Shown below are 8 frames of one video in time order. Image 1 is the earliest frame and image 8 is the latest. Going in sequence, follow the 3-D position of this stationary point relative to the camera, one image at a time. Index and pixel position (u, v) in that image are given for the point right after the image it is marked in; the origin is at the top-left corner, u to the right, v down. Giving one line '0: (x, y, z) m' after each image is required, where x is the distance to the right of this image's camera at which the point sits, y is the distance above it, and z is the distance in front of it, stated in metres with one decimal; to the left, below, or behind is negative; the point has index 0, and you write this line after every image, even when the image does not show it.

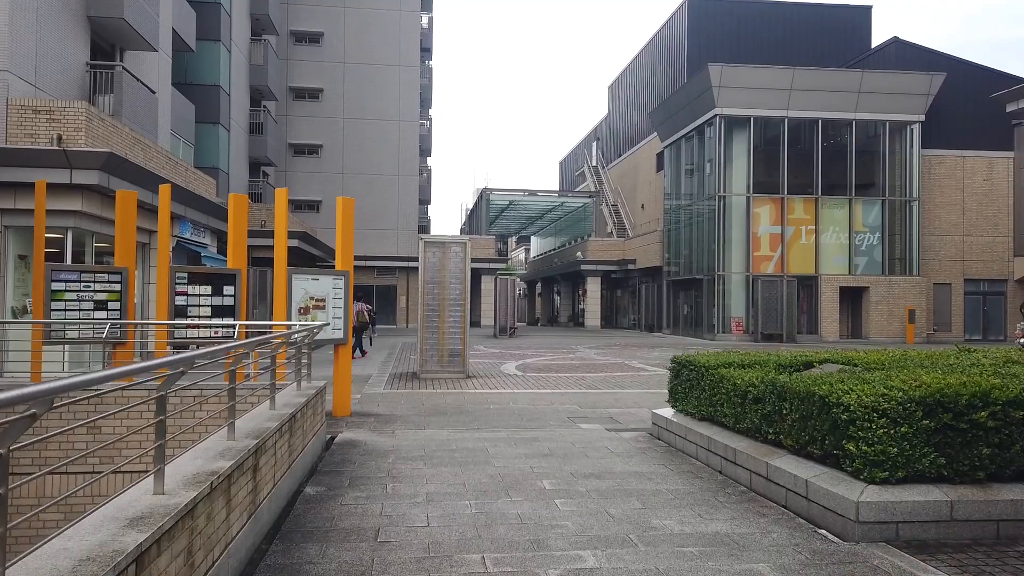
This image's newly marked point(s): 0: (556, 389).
0: (+0.7, -1.6, +11.7) m
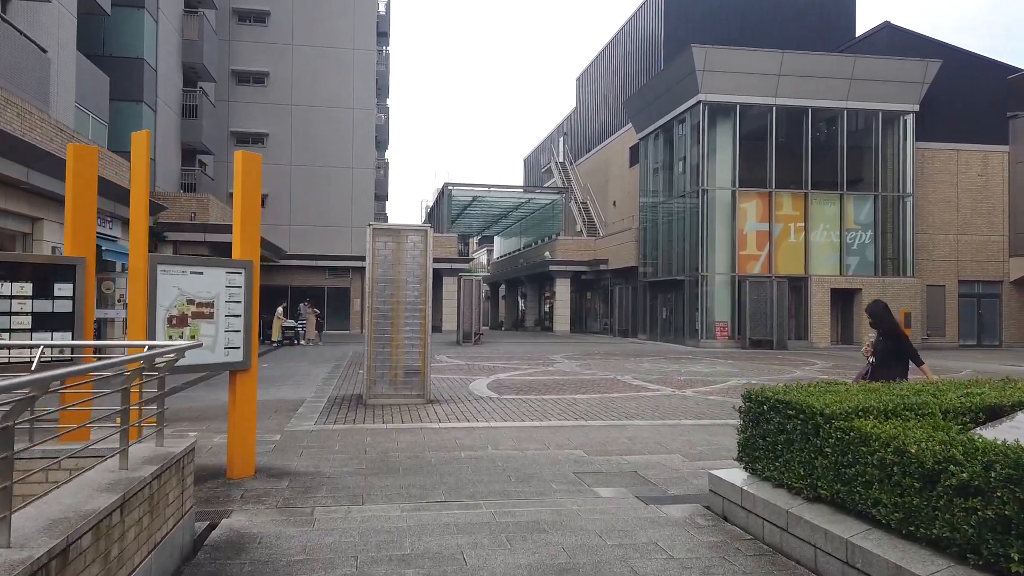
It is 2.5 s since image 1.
0: (+0.4, -1.6, +9.0) m
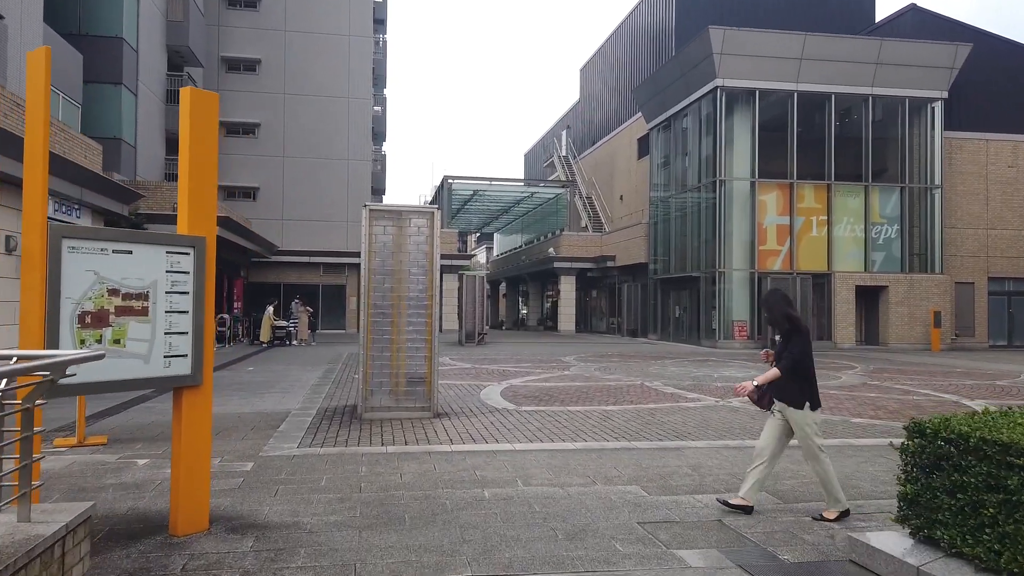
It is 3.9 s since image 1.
0: (+0.7, -1.5, +7.4) m
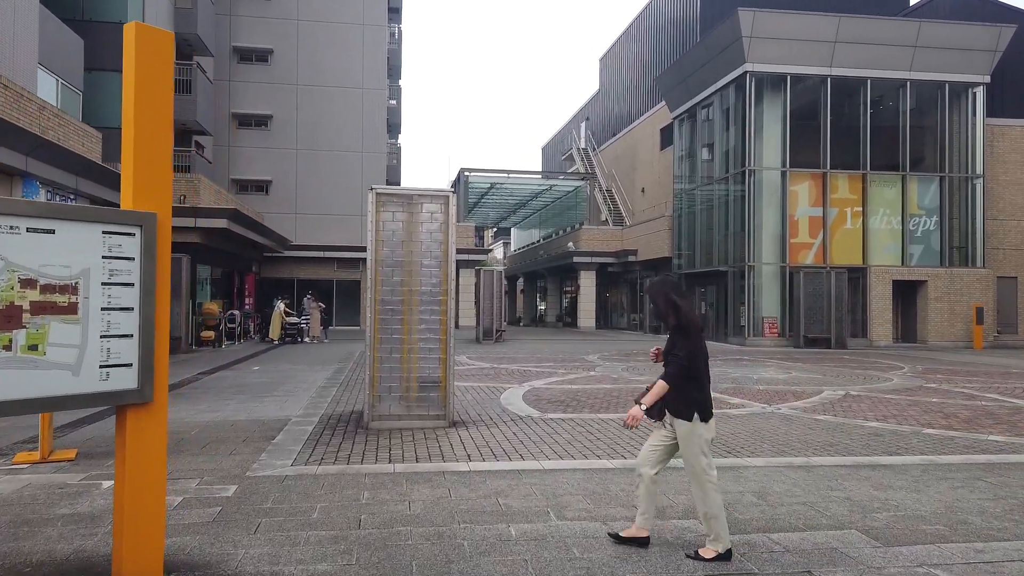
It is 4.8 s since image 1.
0: (+0.9, -1.4, +6.4) m
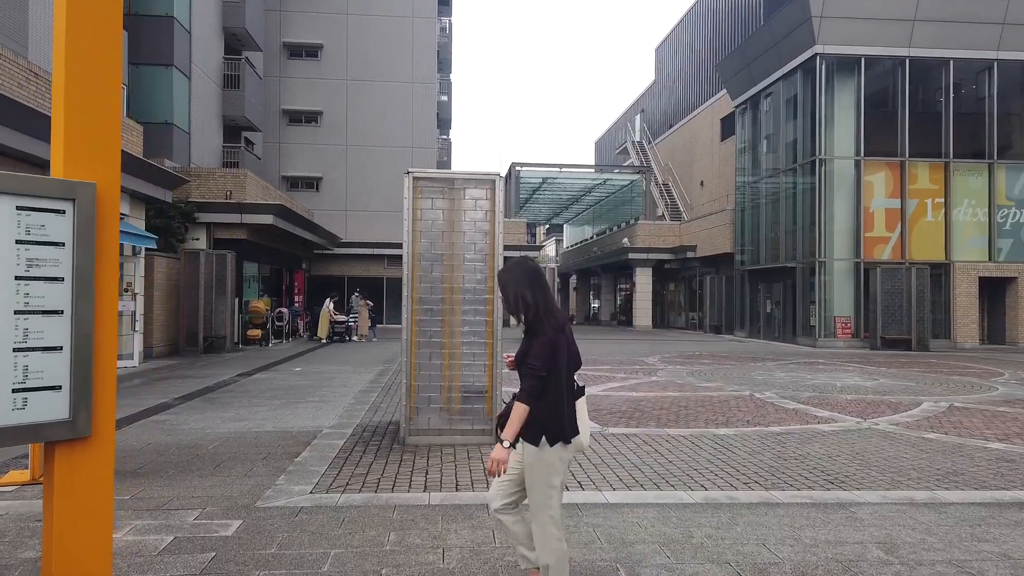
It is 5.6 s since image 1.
0: (+1.3, -1.4, +5.3) m
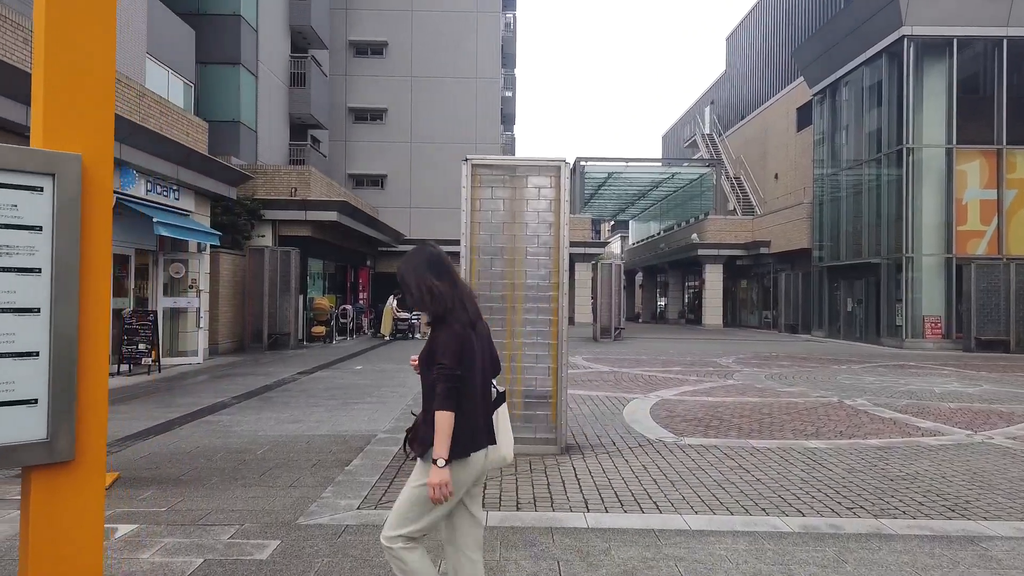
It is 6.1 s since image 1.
0: (+1.7, -1.4, +4.6) m
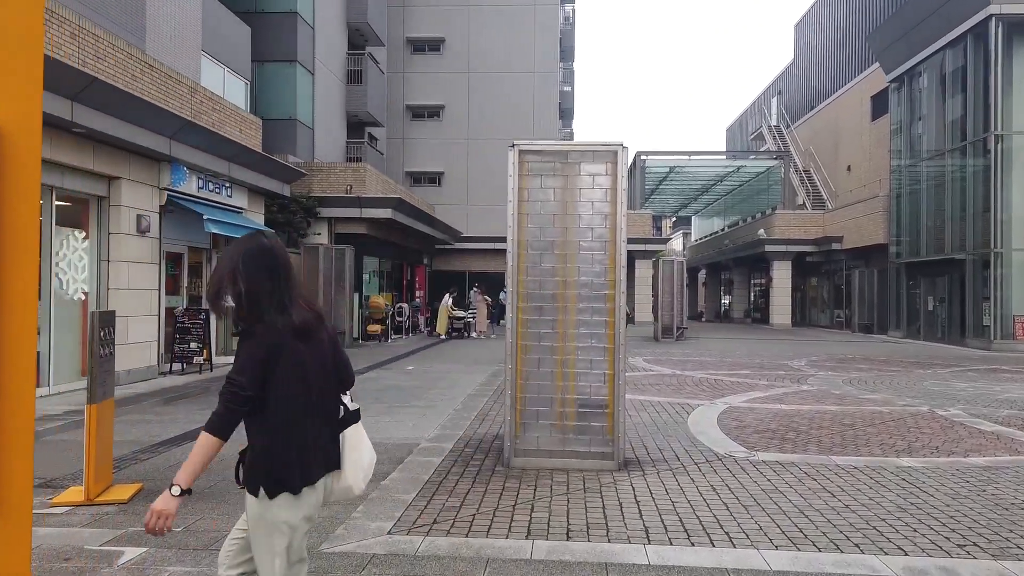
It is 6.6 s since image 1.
0: (+2.0, -1.4, +3.9) m
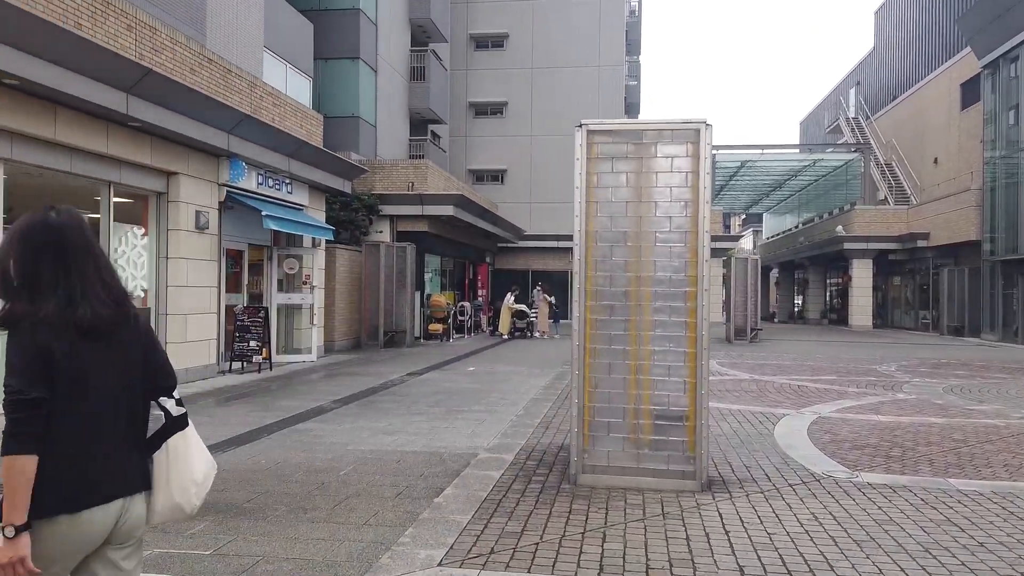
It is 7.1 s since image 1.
0: (+2.3, -1.3, +3.2) m
